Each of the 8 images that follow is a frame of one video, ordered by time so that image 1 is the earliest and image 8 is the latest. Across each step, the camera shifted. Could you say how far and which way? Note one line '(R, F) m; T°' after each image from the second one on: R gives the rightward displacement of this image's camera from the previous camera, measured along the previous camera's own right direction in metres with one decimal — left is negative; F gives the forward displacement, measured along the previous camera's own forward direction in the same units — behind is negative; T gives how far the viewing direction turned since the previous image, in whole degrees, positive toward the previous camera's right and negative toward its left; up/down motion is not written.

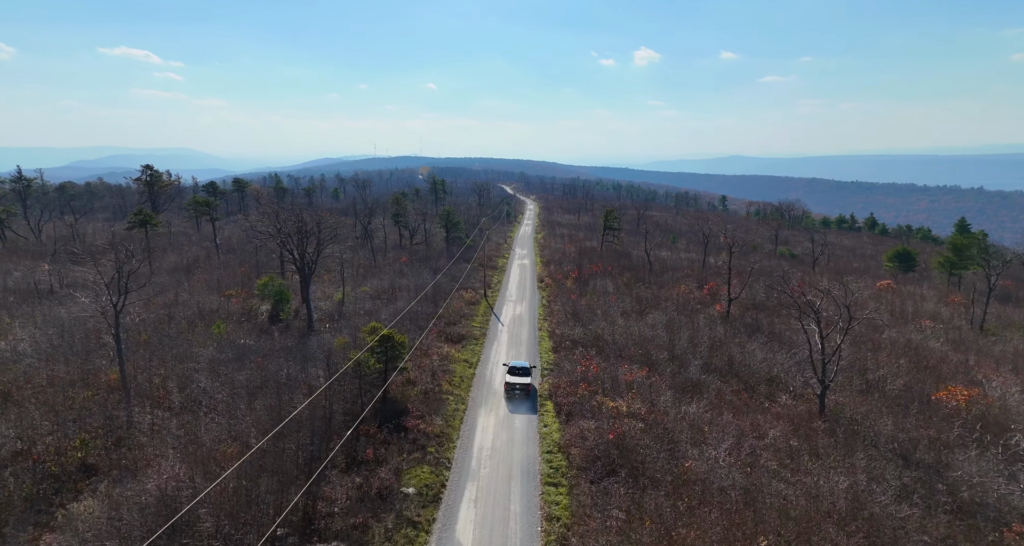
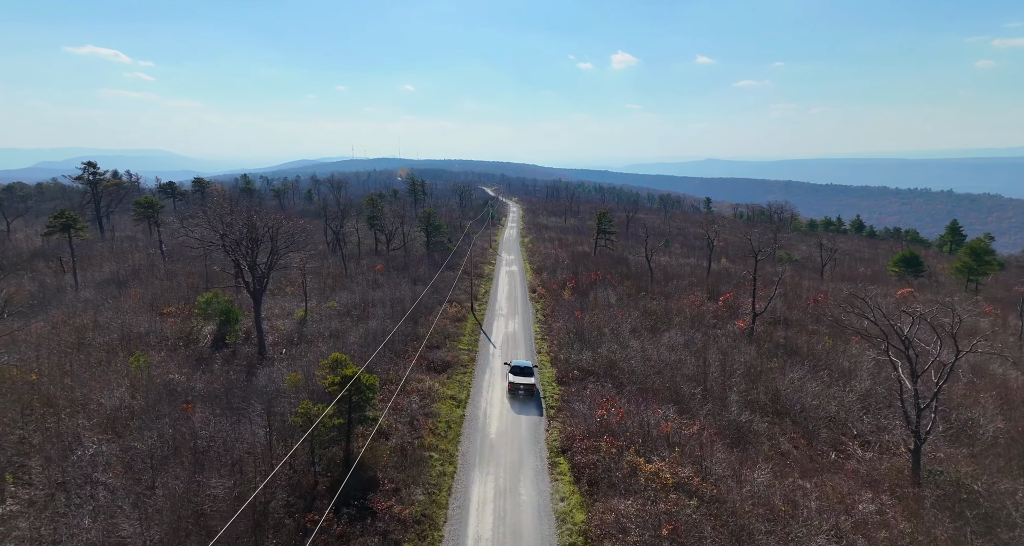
(-0.9, +7.2) m; +2°
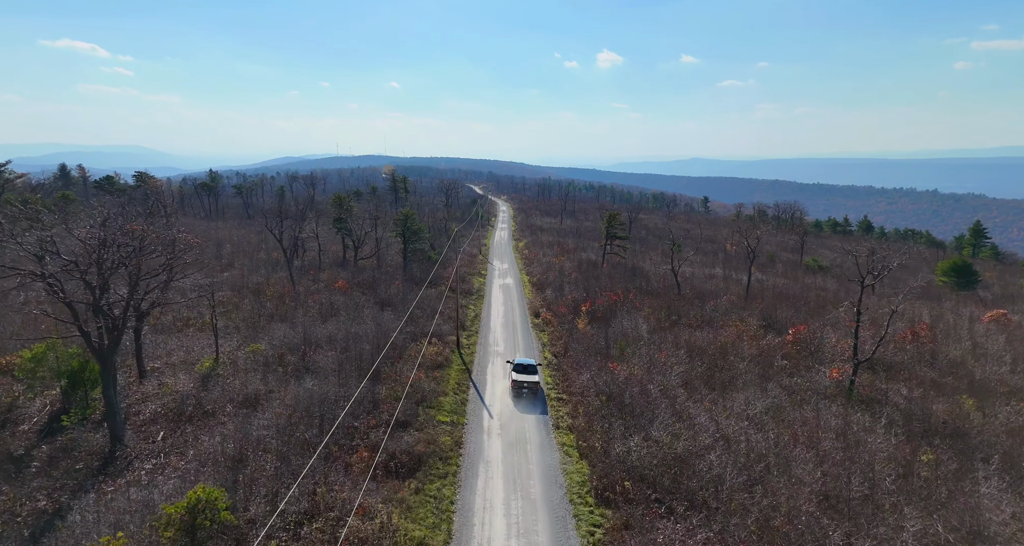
(-0.9, +13.4) m; +1°
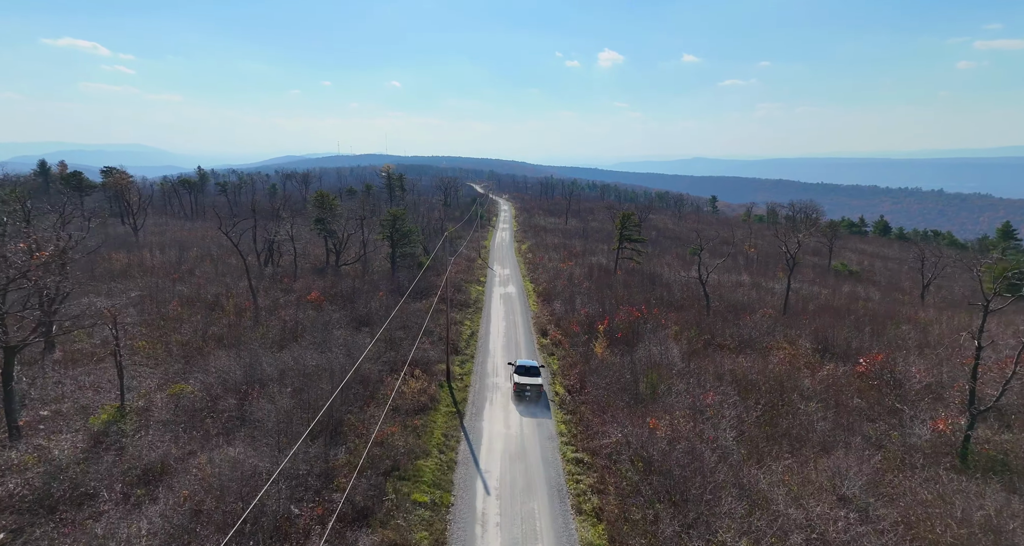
(-0.1, +7.7) m; 0°
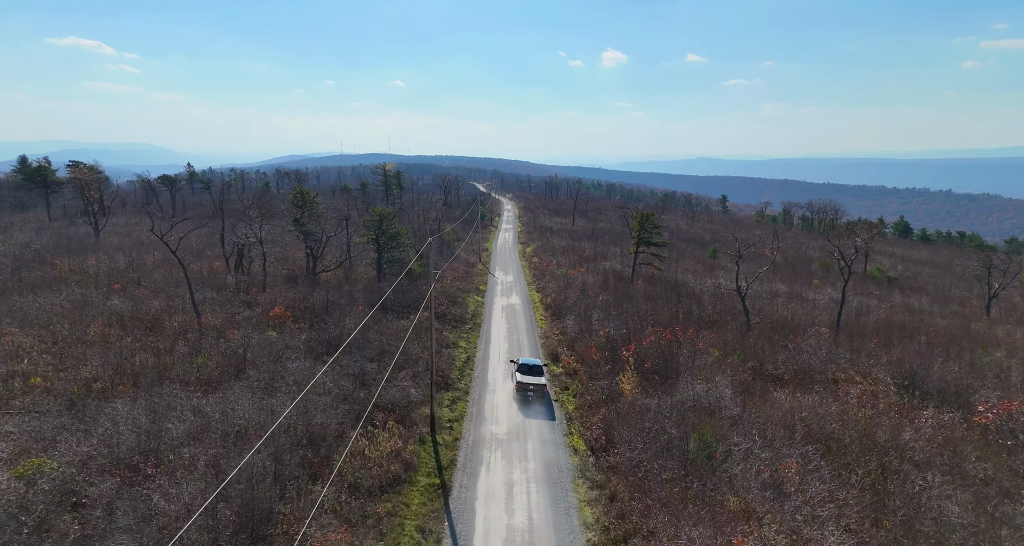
(-0.1, +7.6) m; 0°
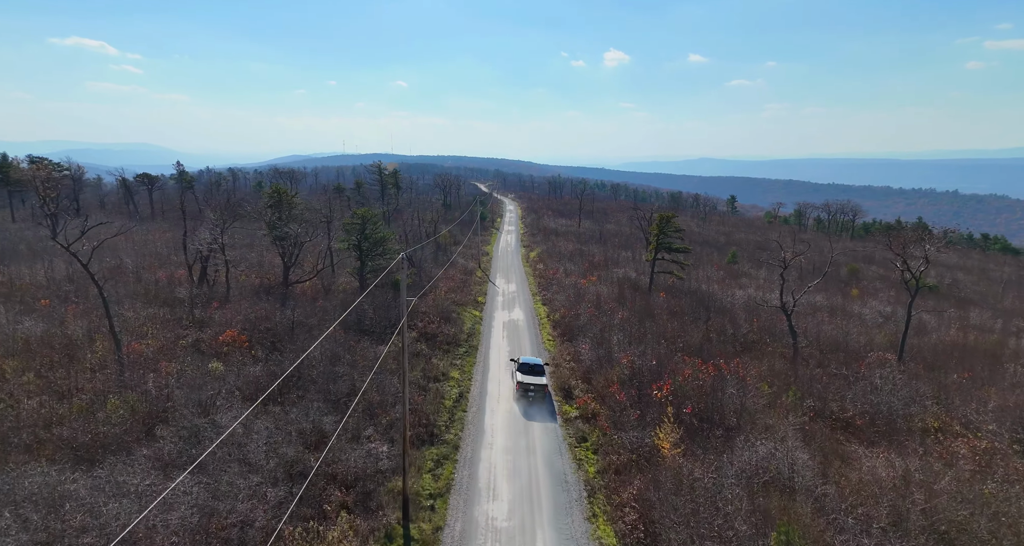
(0.0, +6.7) m; 0°
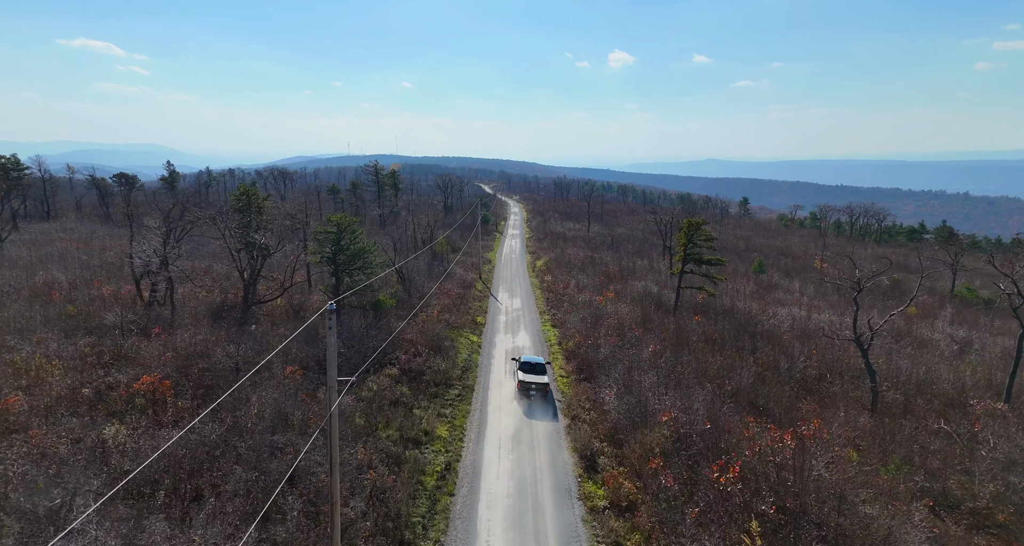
(0.0, +7.2) m; 0°
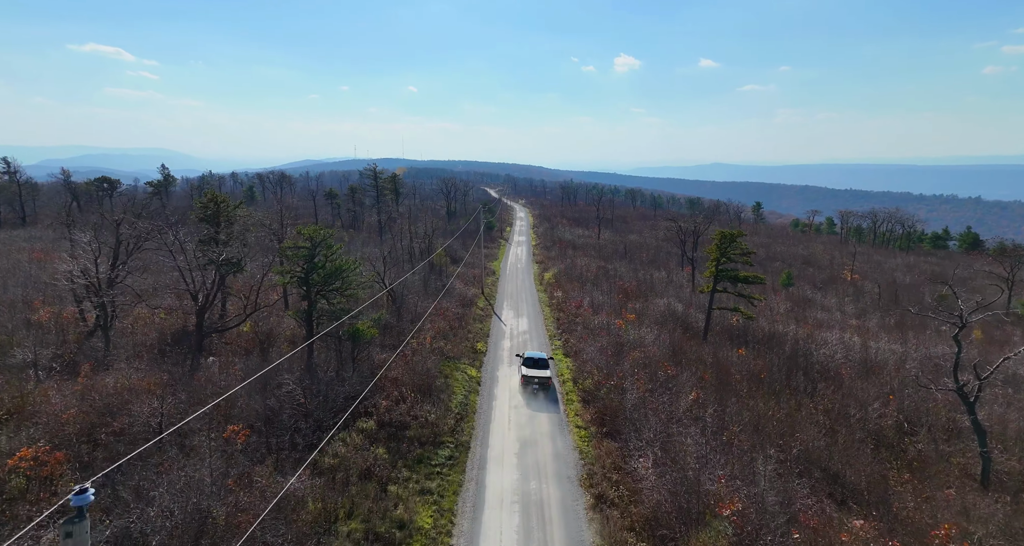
(0.0, +6.0) m; -1°
